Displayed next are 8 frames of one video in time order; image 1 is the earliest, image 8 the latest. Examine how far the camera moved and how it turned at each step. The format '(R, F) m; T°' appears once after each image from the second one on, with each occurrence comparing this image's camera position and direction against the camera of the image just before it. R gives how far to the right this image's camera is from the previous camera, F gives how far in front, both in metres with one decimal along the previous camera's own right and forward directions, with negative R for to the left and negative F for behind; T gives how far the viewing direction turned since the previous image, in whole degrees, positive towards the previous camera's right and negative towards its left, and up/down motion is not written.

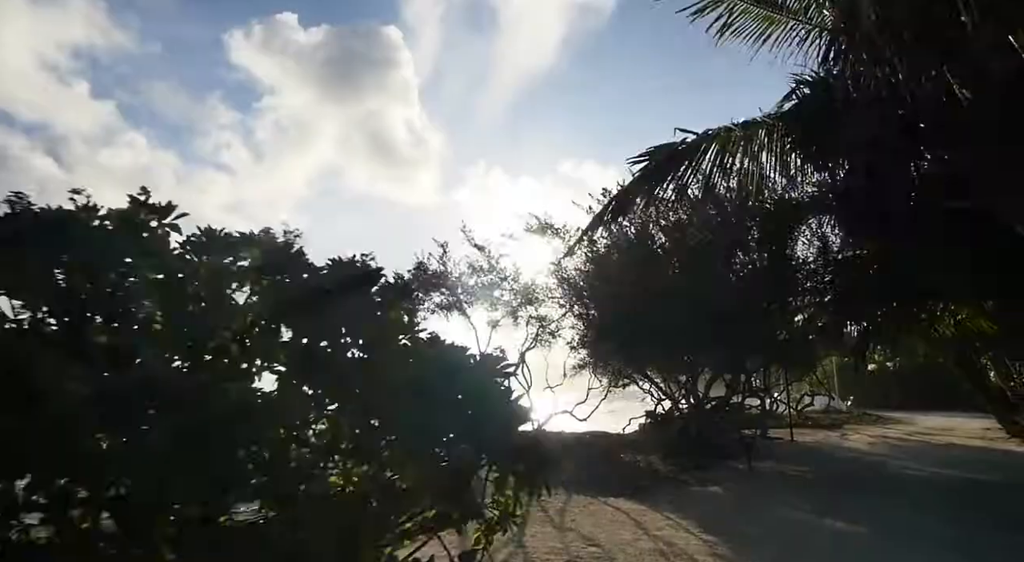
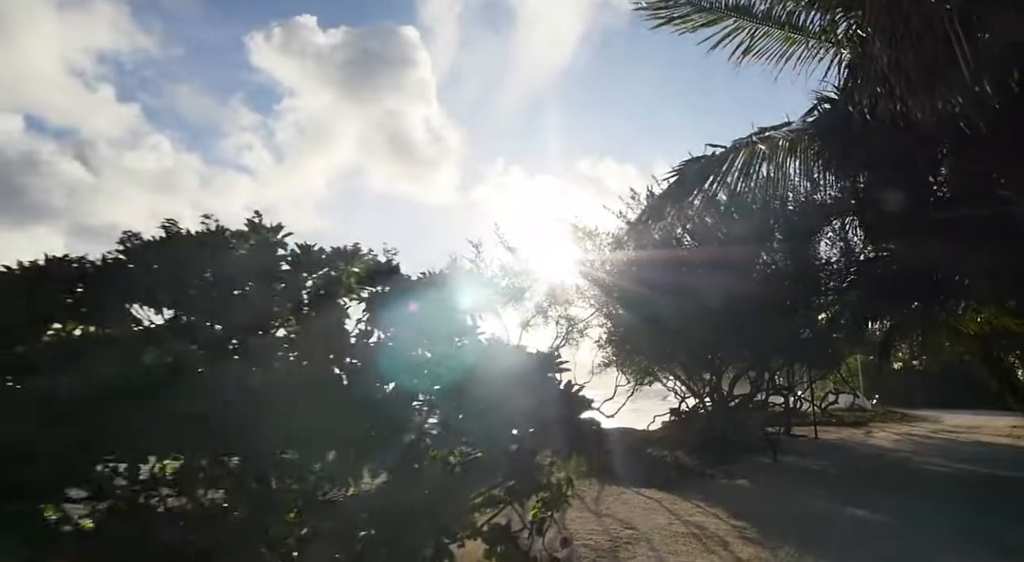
(-0.1, -0.3) m; -2°
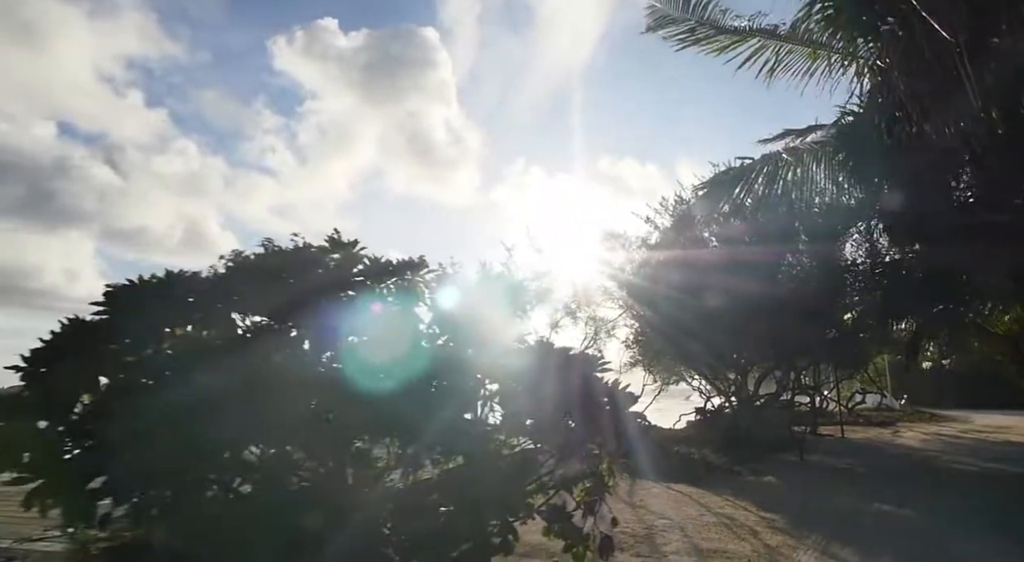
(-0.1, -0.3) m; -2°
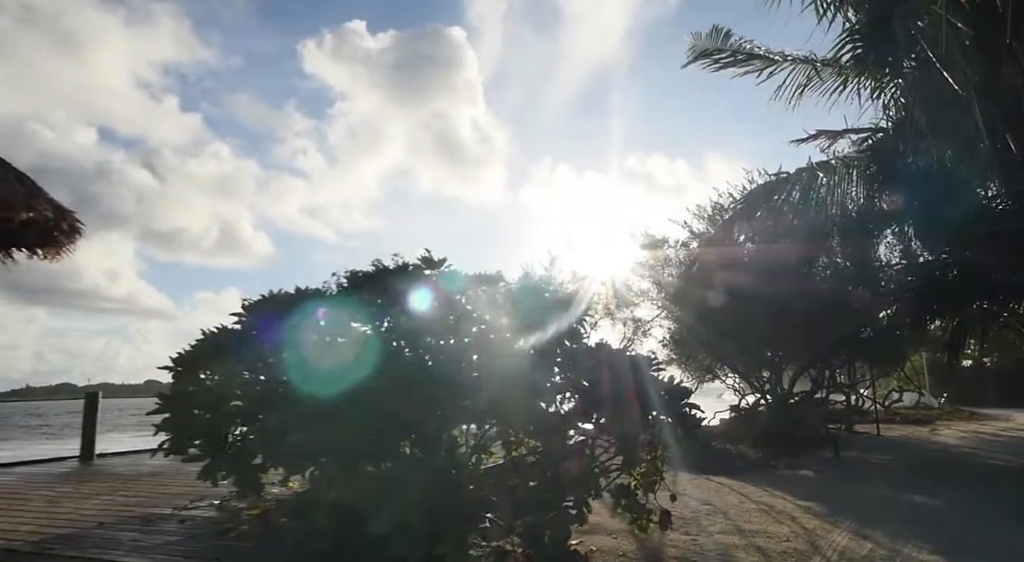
(-0.2, -0.4) m; -3°
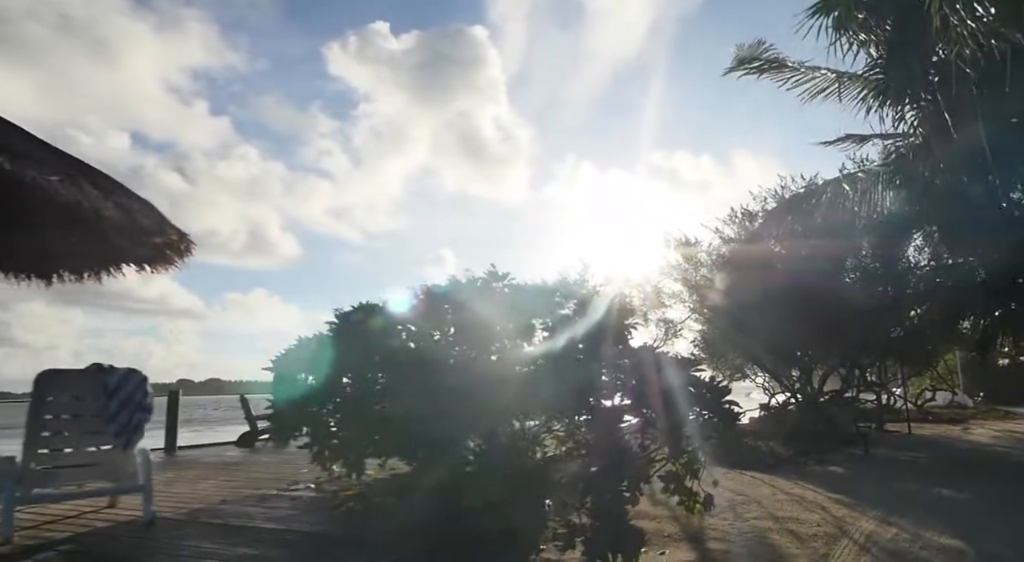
(-0.2, -0.4) m; -2°
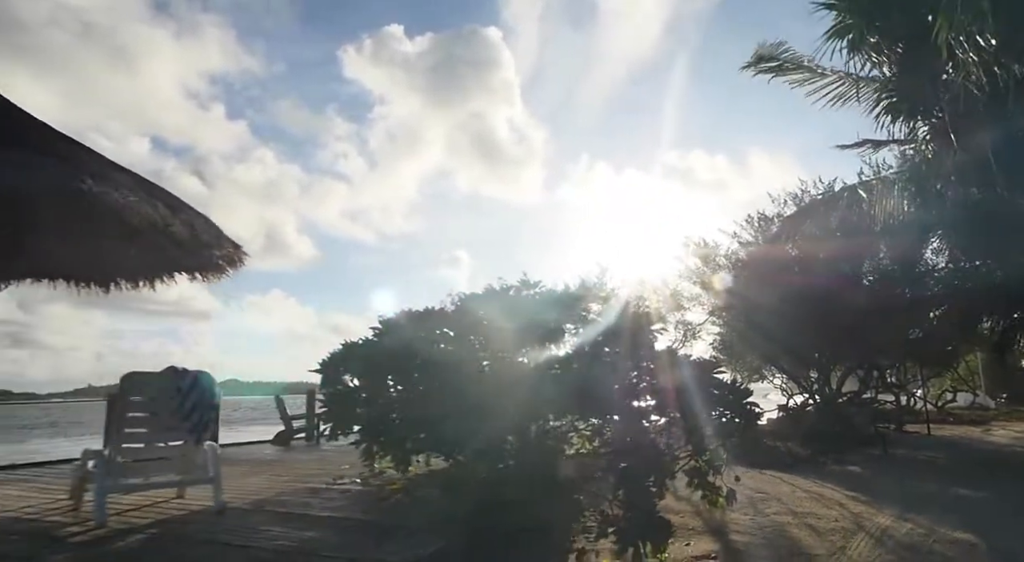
(-0.1, -0.2) m; -1°
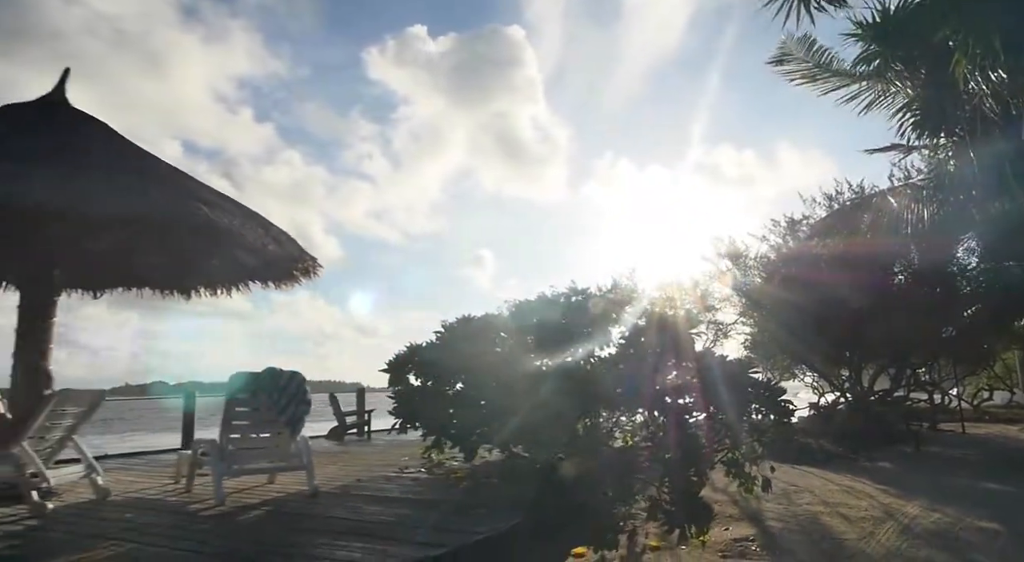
(-0.2, -0.3) m; -2°
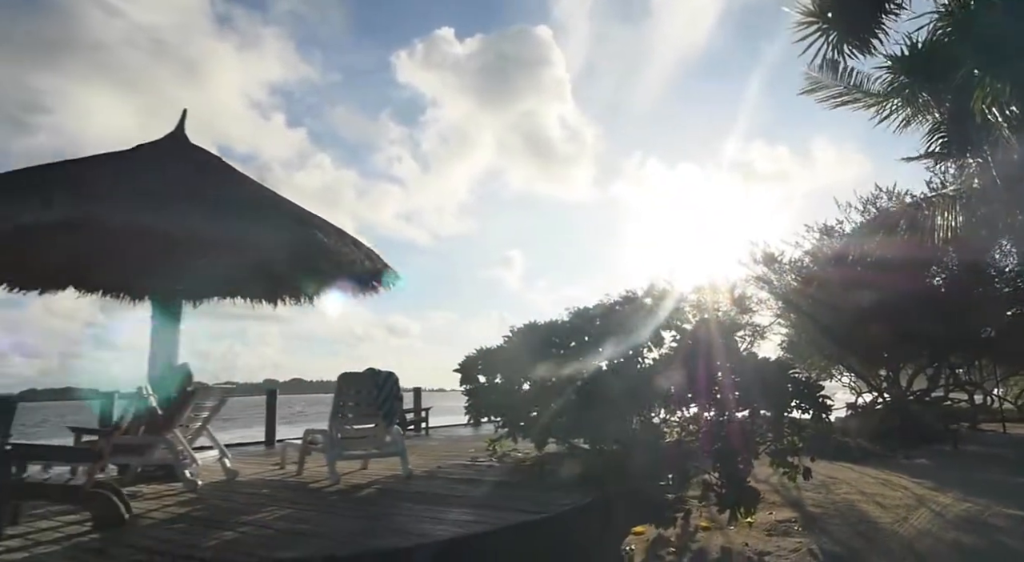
(-0.2, -0.4) m; -3°
